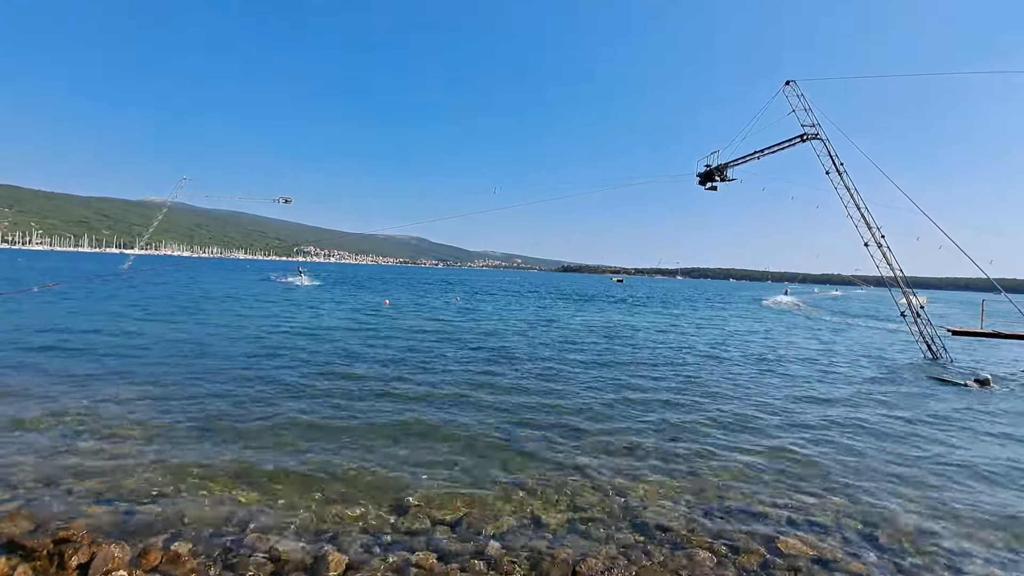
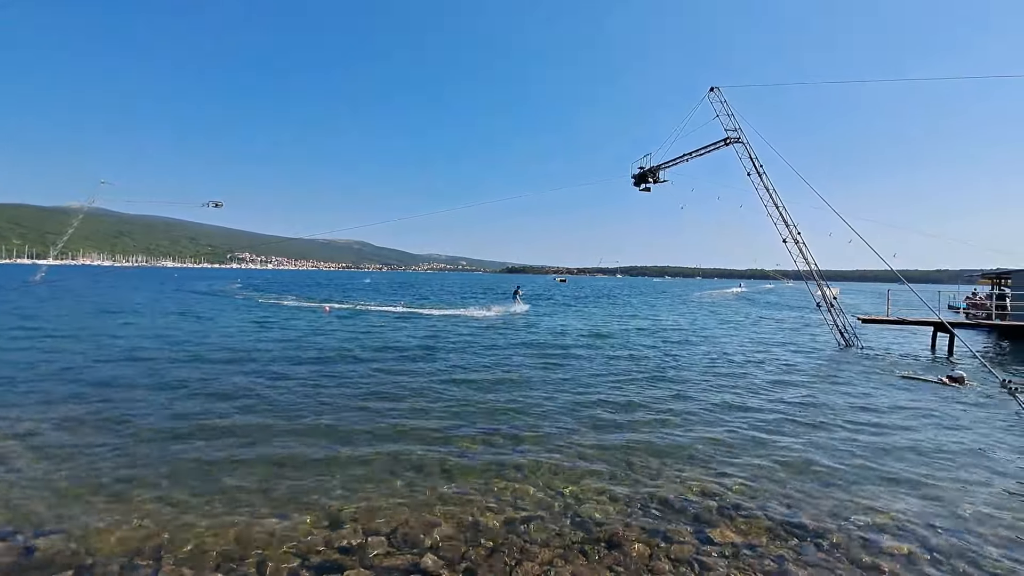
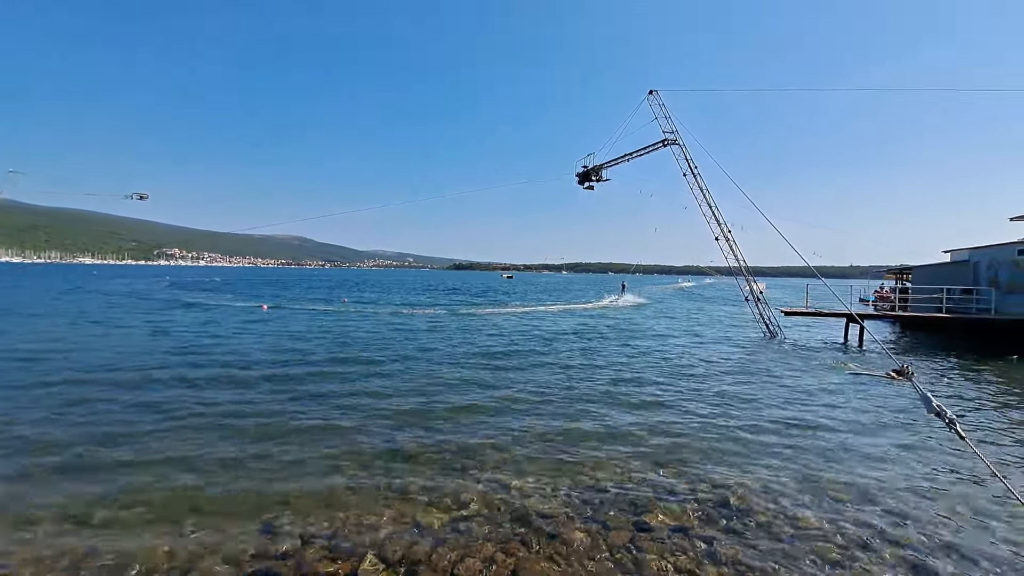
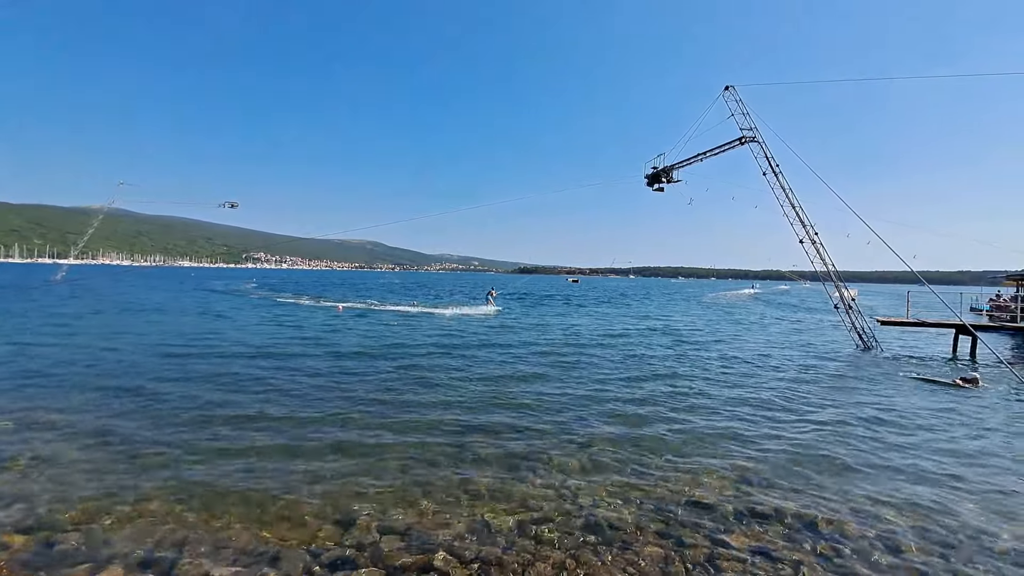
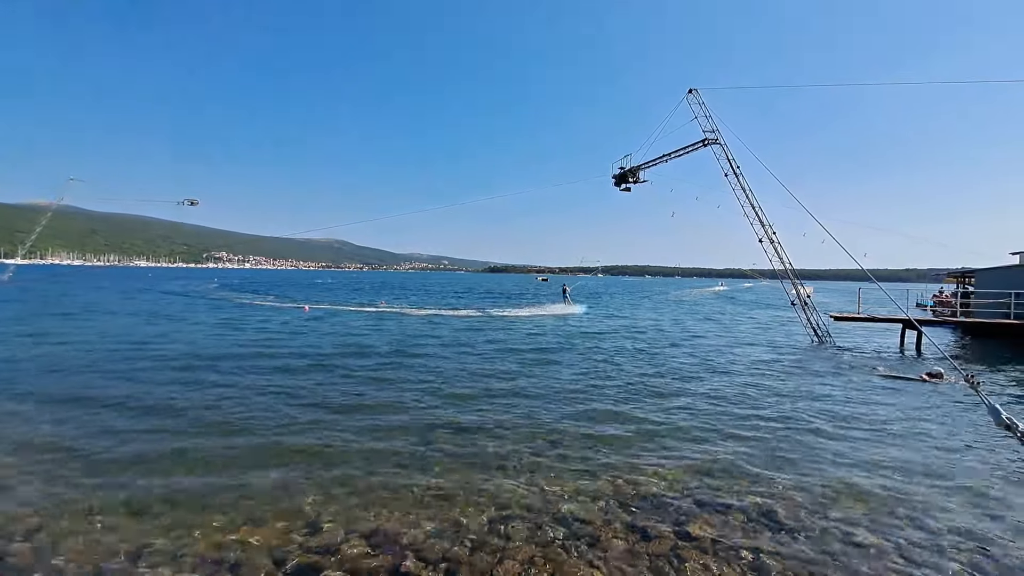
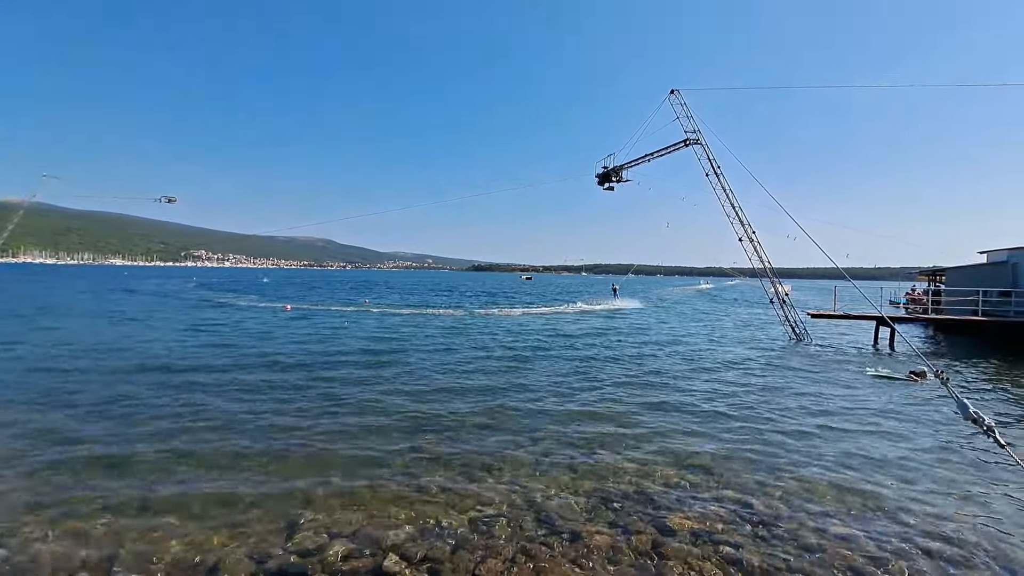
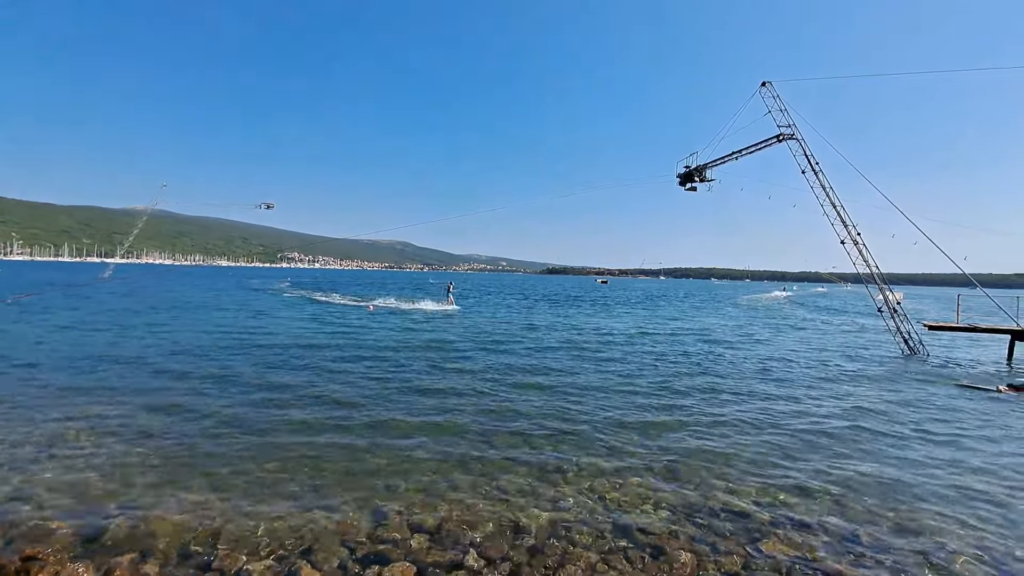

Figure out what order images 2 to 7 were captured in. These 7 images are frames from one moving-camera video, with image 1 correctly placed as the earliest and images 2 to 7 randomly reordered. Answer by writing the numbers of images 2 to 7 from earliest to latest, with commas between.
7, 4, 2, 5, 6, 3
